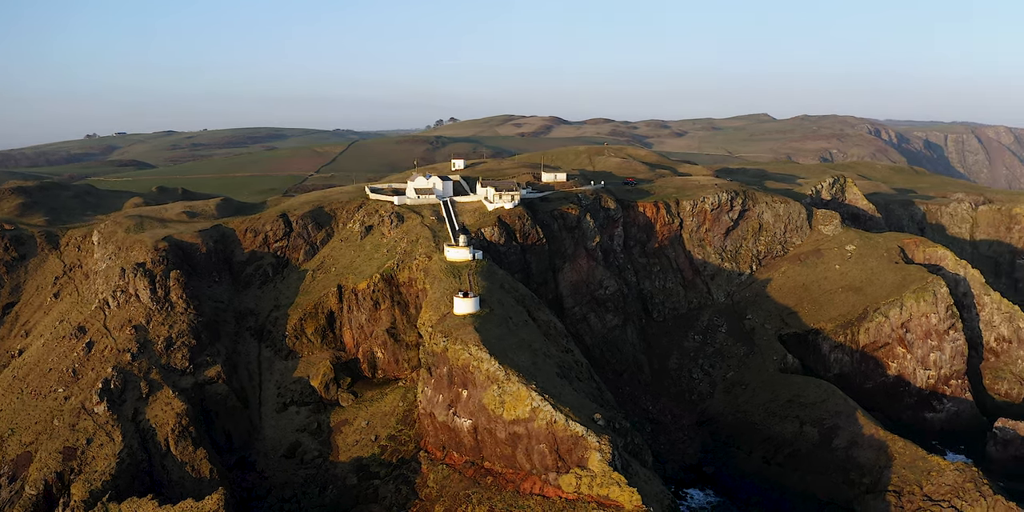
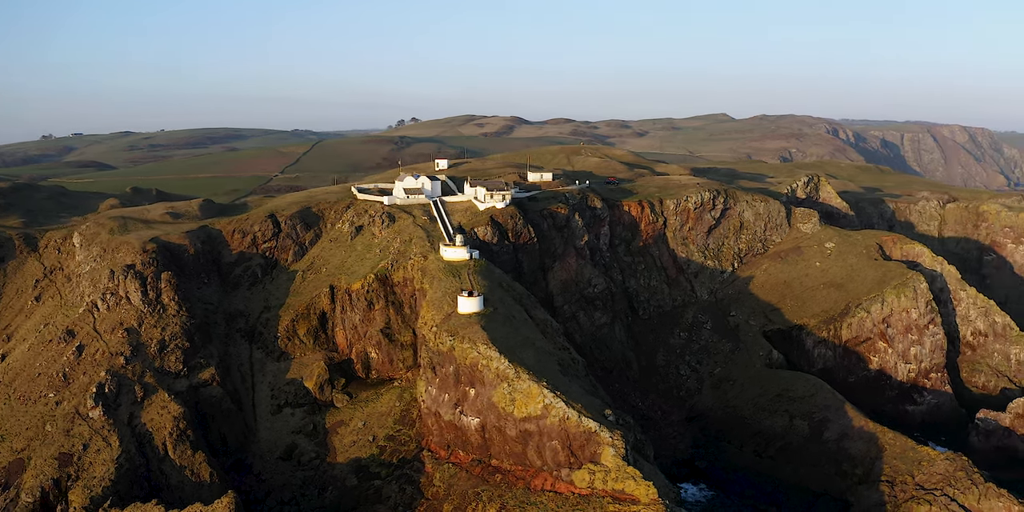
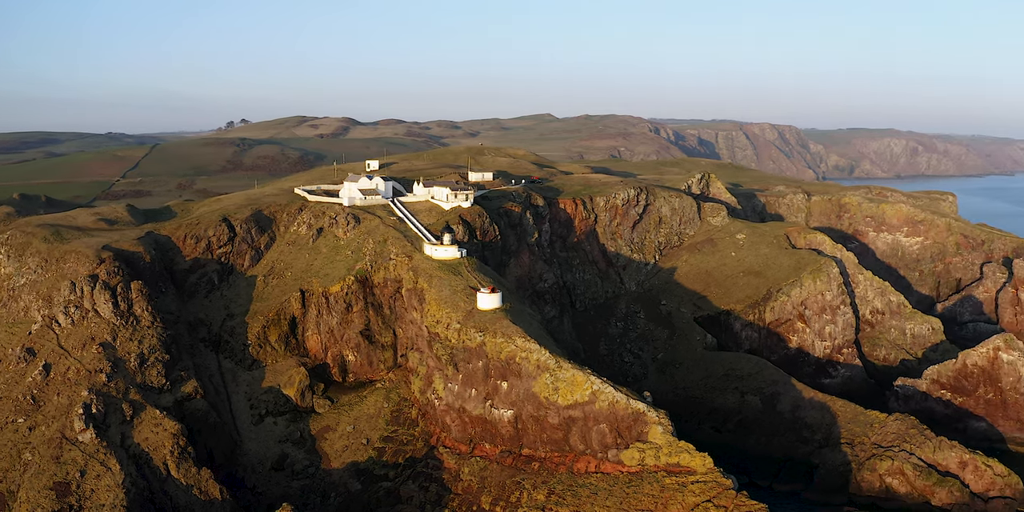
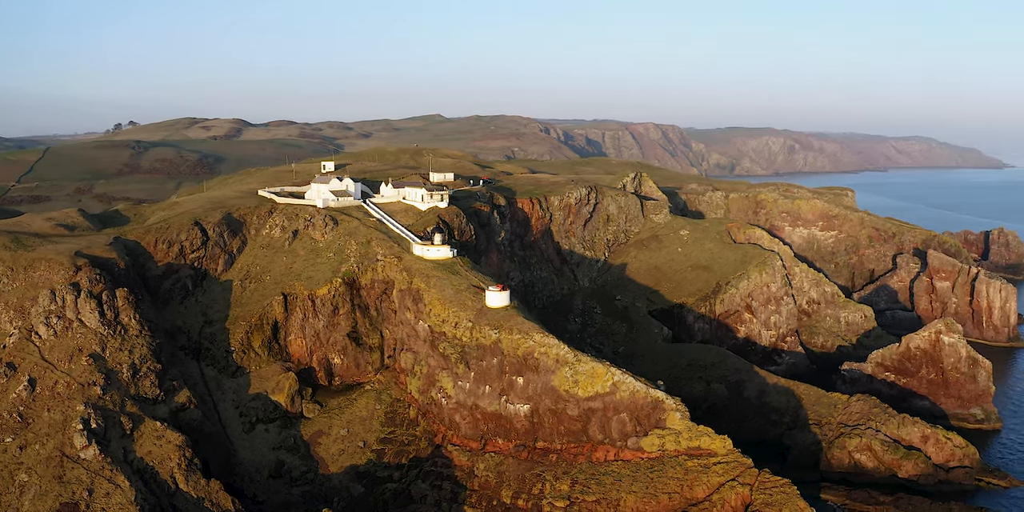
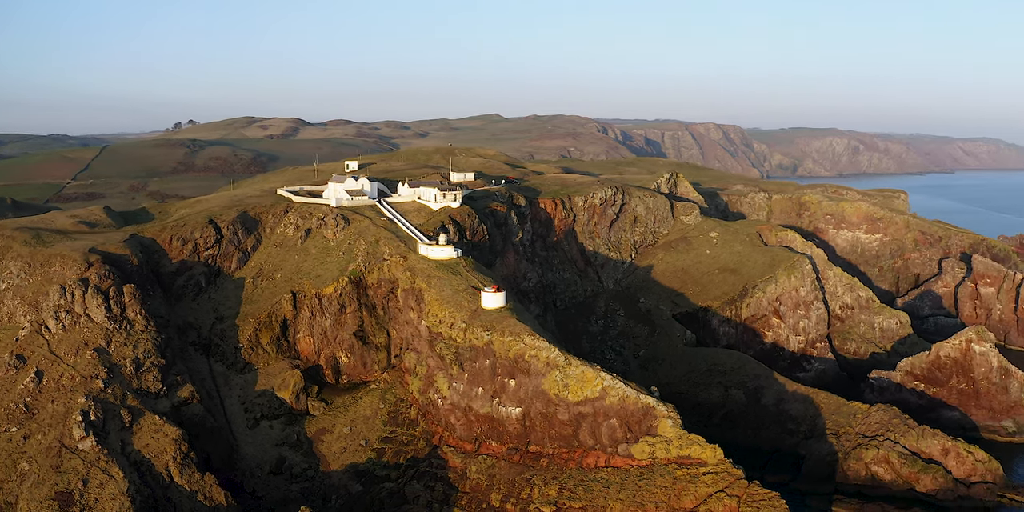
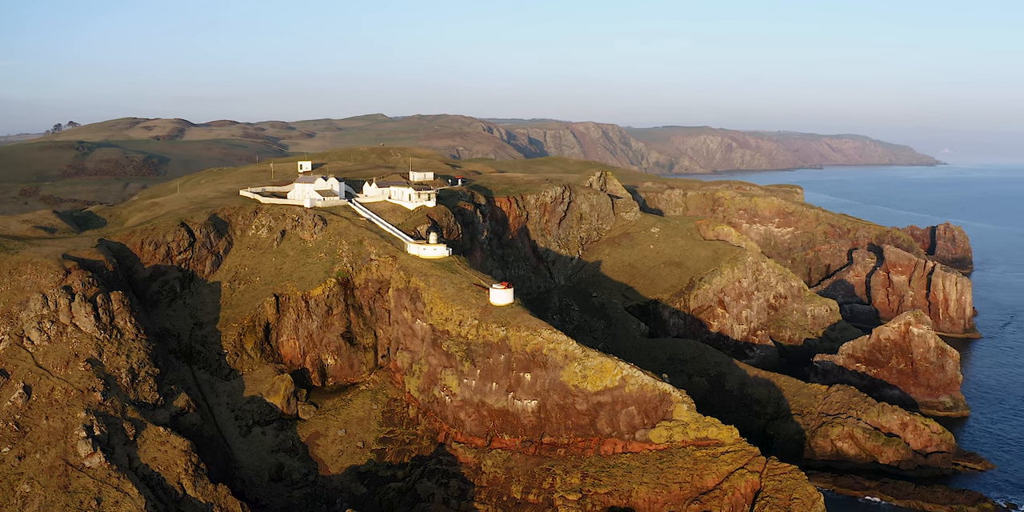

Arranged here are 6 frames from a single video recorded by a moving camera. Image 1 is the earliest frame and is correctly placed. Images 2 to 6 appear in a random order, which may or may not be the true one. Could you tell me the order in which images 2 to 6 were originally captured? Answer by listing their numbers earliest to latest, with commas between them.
2, 3, 5, 4, 6
